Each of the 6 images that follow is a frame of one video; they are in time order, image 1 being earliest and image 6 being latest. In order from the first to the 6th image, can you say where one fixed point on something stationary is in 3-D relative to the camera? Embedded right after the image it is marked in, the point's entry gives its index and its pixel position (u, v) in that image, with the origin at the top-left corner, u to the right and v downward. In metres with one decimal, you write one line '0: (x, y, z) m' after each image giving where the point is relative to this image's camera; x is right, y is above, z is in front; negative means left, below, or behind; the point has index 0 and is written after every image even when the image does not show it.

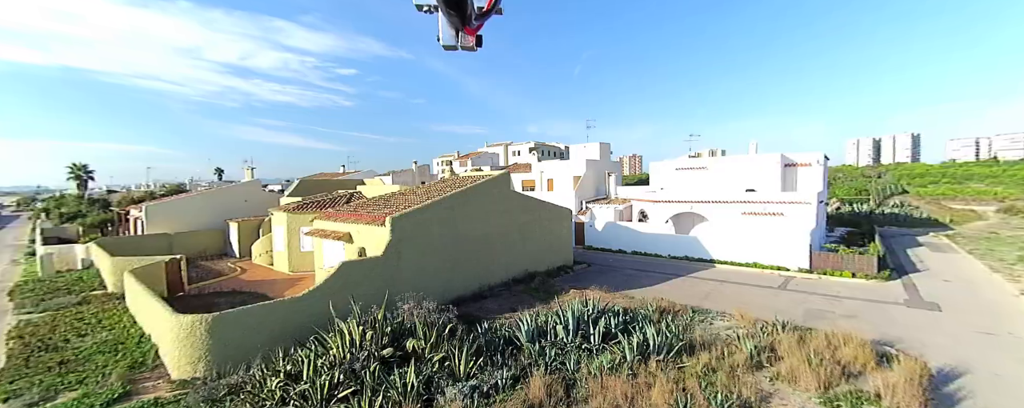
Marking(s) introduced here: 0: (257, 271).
0: (-7.7, -2.0, +11.4) m
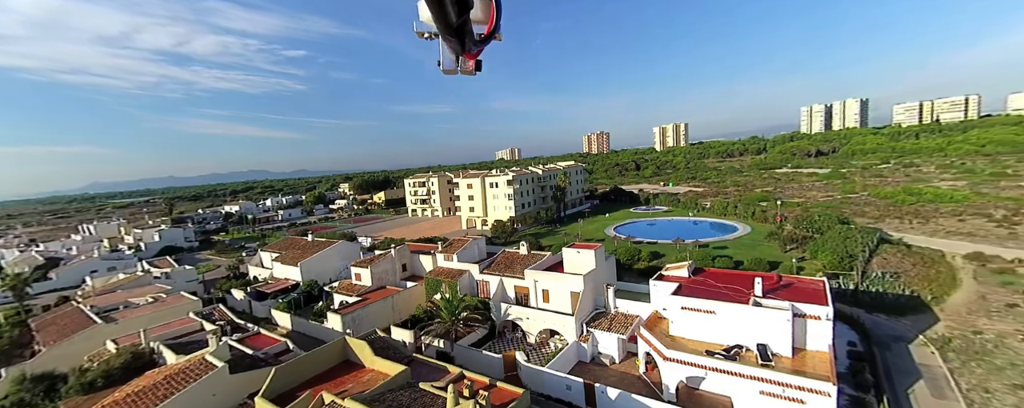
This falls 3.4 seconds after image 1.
0: (-7.2, -8.8, +10.1) m
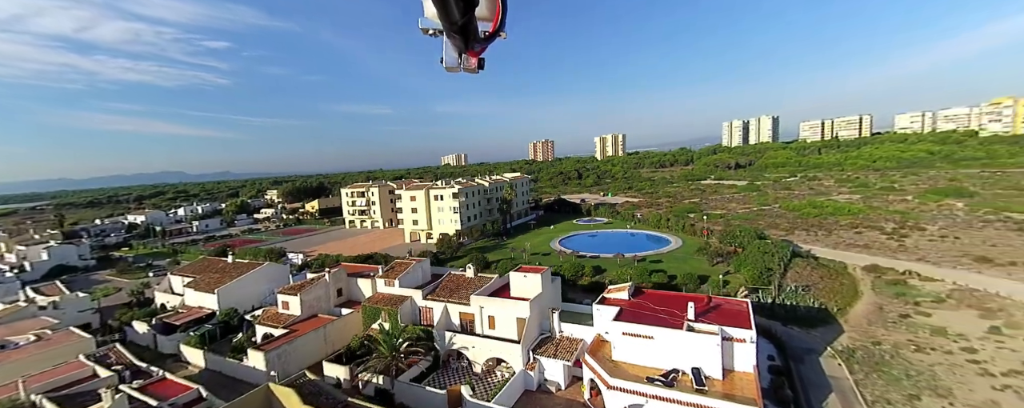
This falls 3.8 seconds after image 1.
0: (-8.6, -9.9, +8.6) m
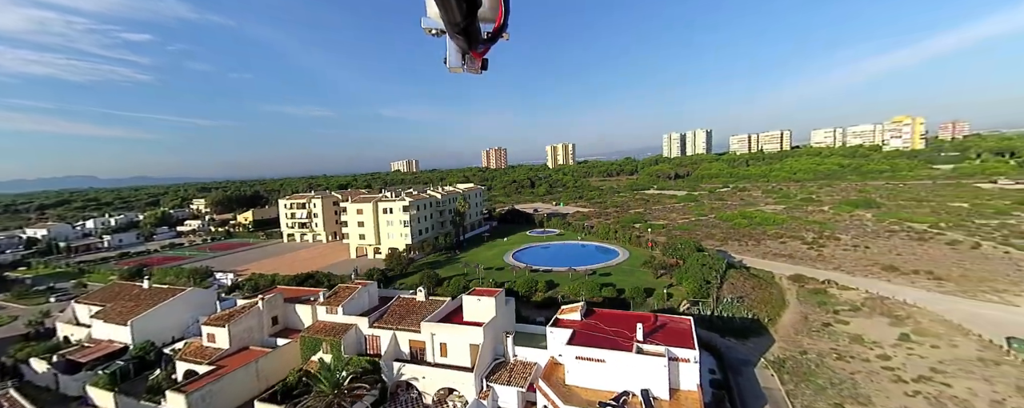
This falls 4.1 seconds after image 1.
0: (-9.6, -10.8, +7.0) m
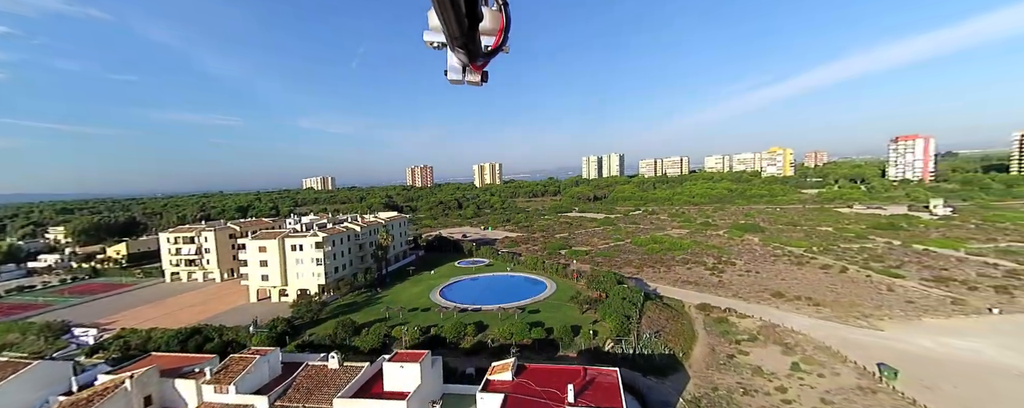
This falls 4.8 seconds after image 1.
0: (-10.4, -13.0, +3.9) m
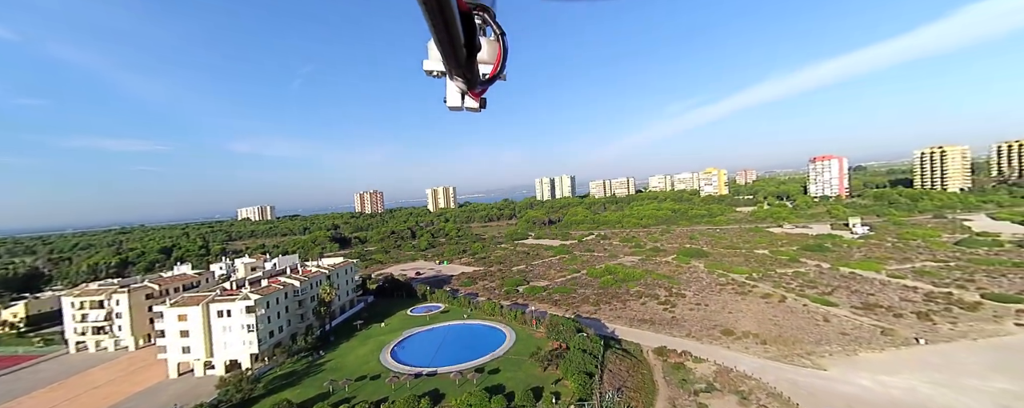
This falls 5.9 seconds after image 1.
0: (-10.2, -16.5, +0.9) m
